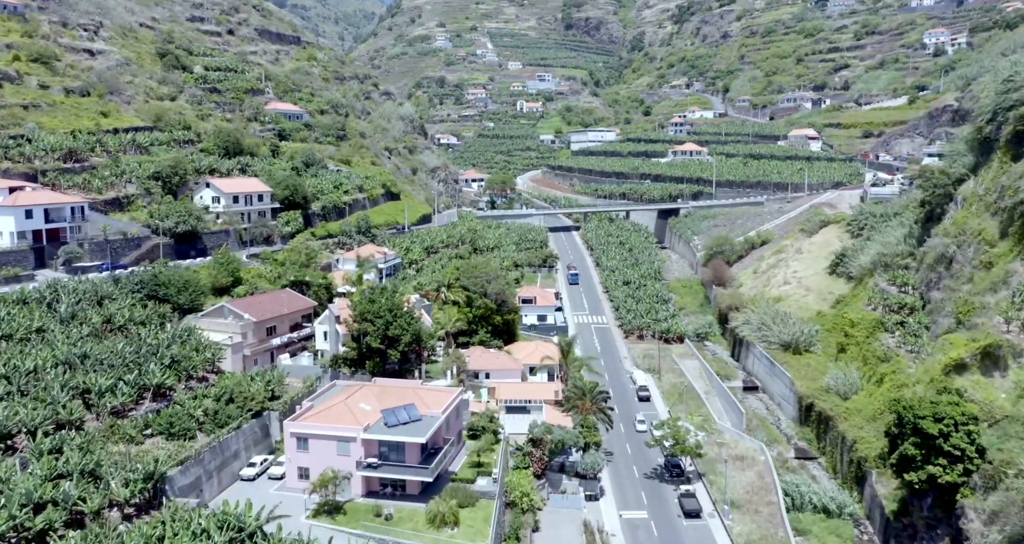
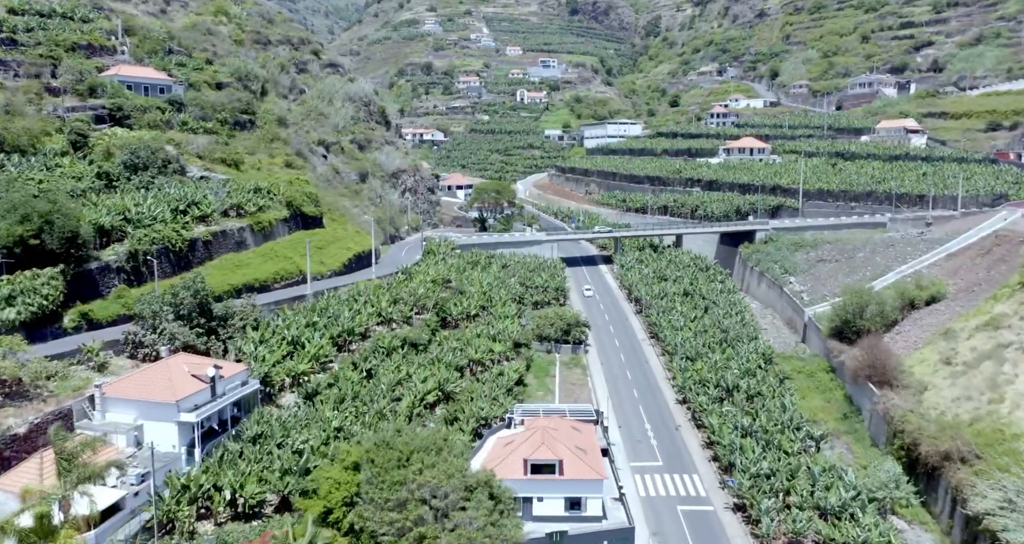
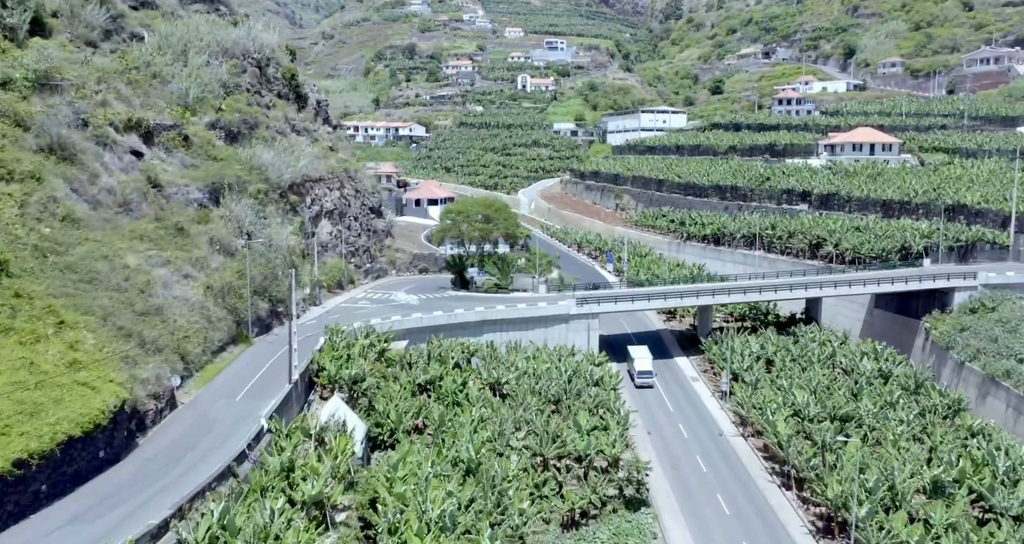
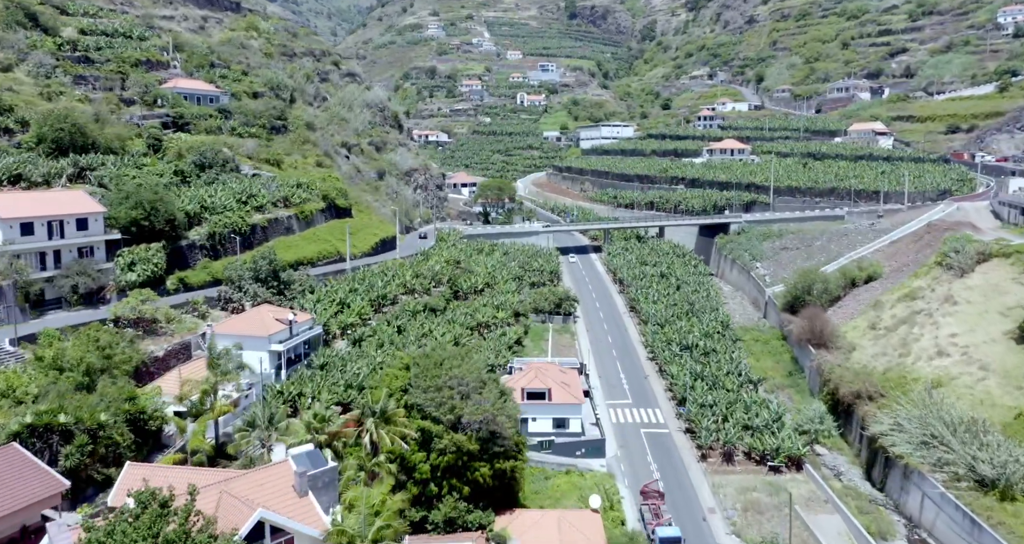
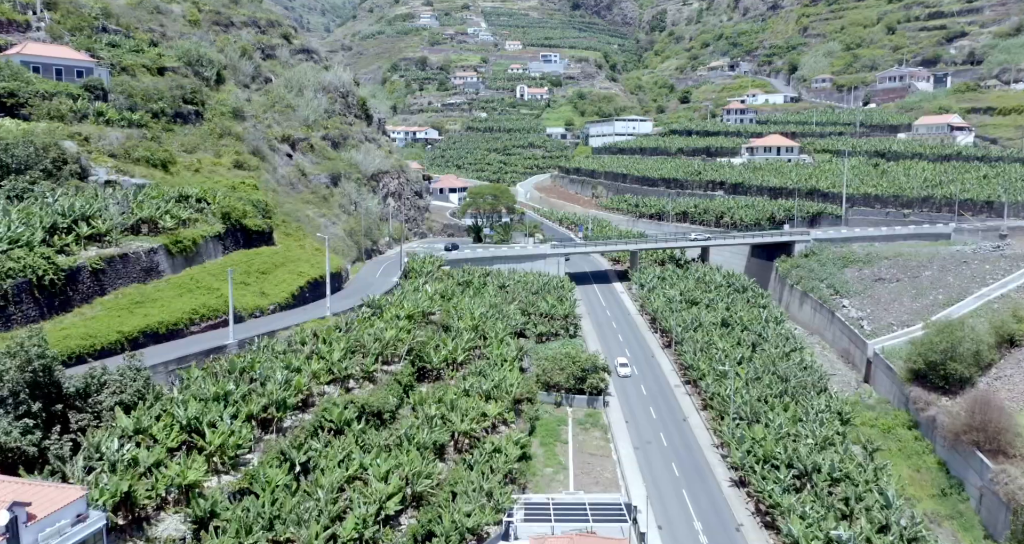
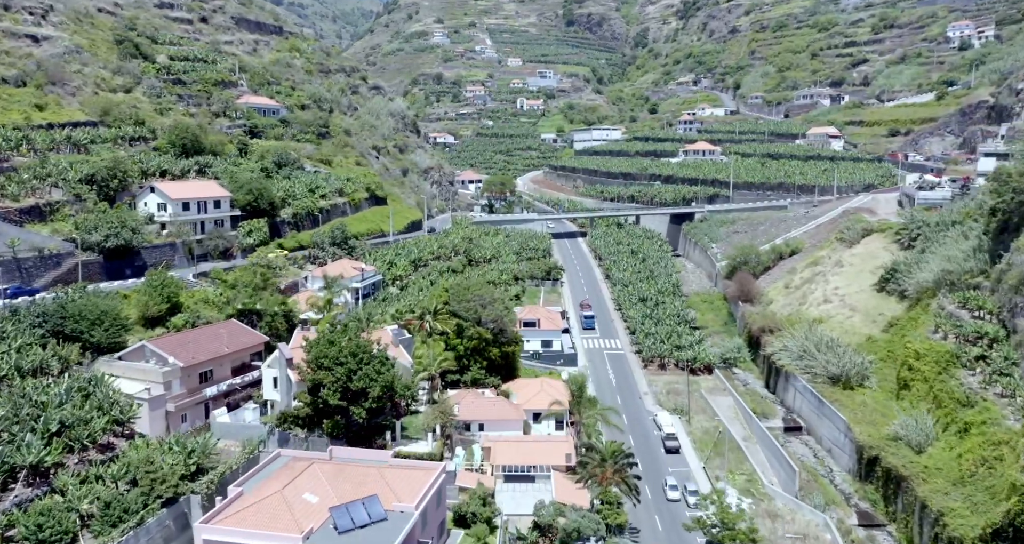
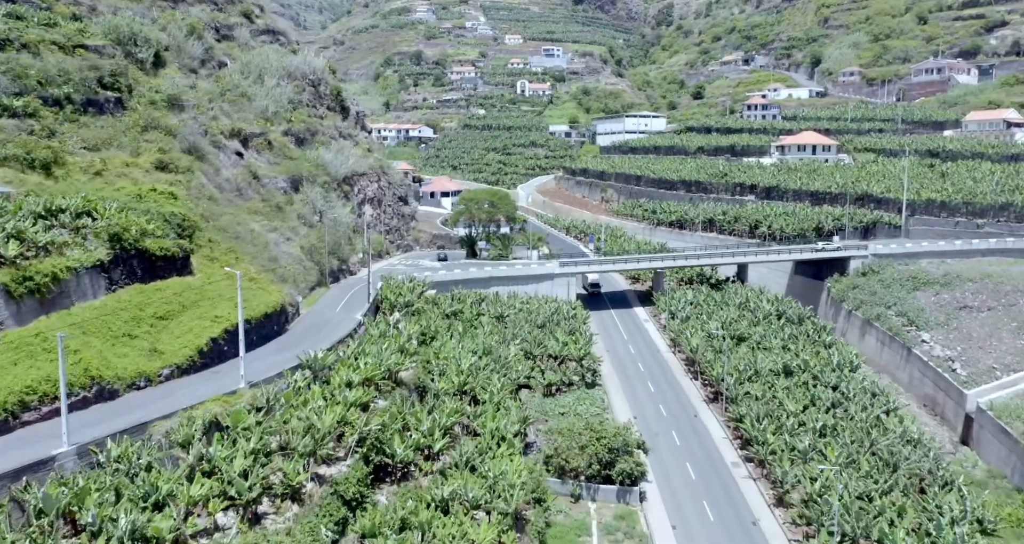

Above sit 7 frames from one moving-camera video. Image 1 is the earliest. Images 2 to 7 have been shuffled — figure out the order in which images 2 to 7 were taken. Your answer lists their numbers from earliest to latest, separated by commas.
6, 4, 2, 5, 7, 3
